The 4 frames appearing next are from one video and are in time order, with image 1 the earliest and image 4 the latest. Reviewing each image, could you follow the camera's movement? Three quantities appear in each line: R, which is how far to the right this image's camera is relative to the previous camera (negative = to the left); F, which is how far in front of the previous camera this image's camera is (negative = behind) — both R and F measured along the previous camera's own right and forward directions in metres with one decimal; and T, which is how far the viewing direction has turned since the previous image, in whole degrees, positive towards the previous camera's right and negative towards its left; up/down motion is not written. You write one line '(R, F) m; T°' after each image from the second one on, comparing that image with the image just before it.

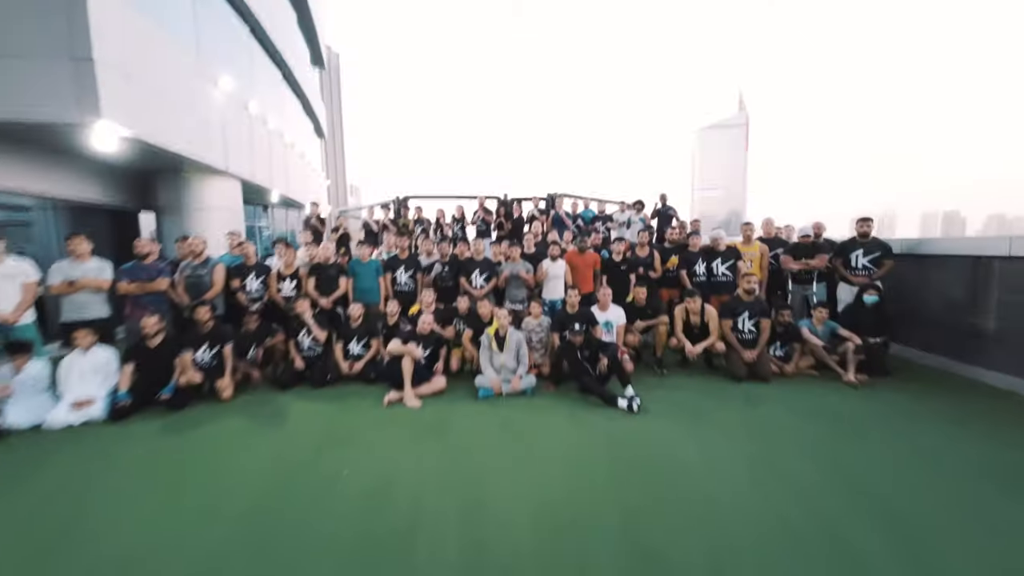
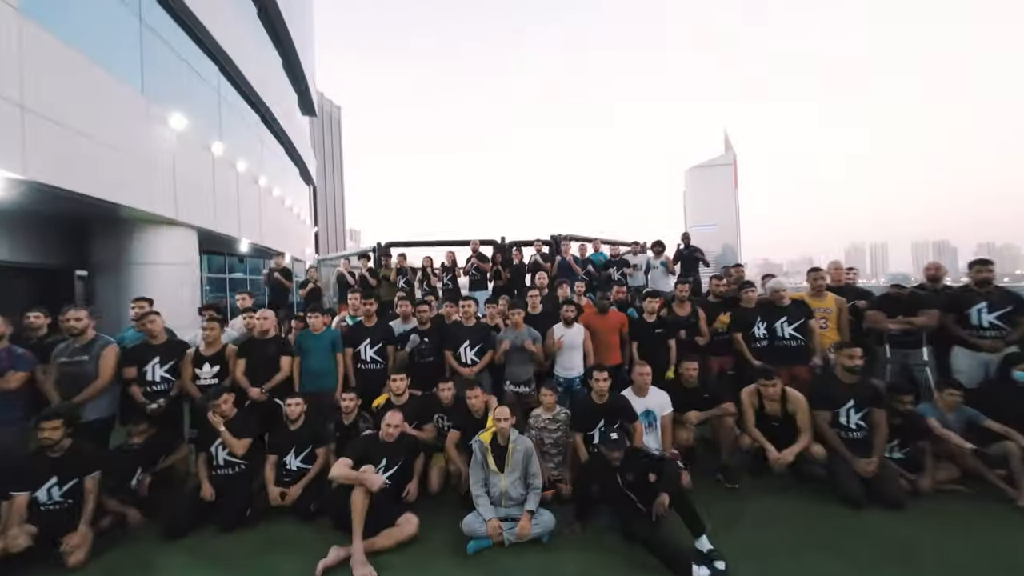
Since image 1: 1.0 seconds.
(0.0, +2.1) m; 0°
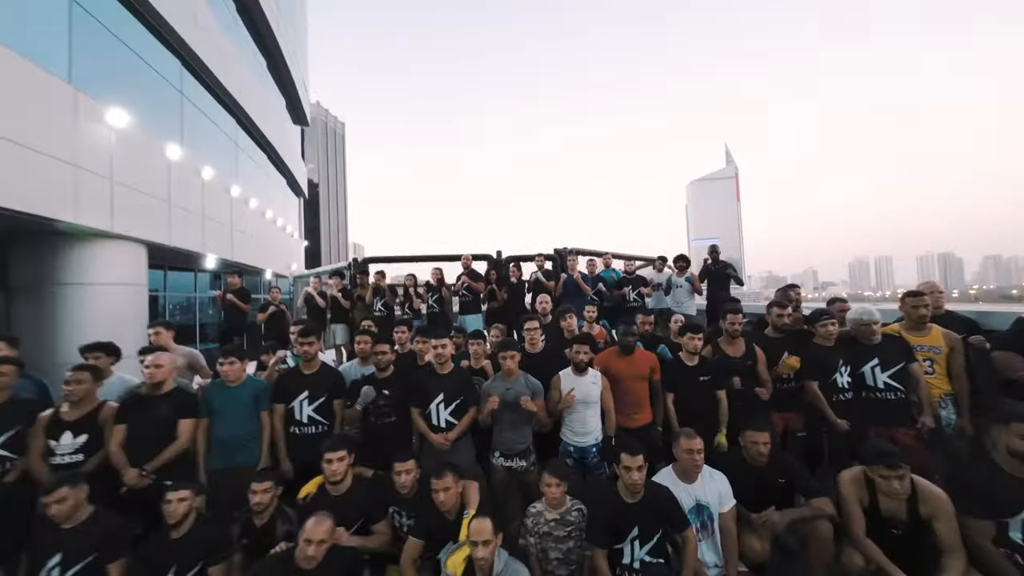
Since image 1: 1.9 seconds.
(+0.1, +1.7) m; 0°
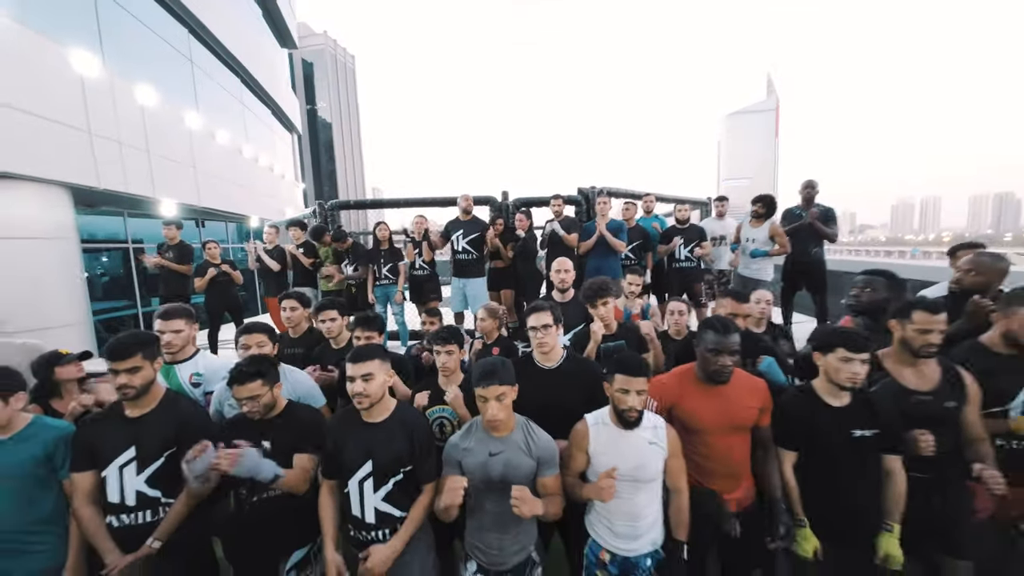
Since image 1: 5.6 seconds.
(+0.2, +2.4) m; -3°
